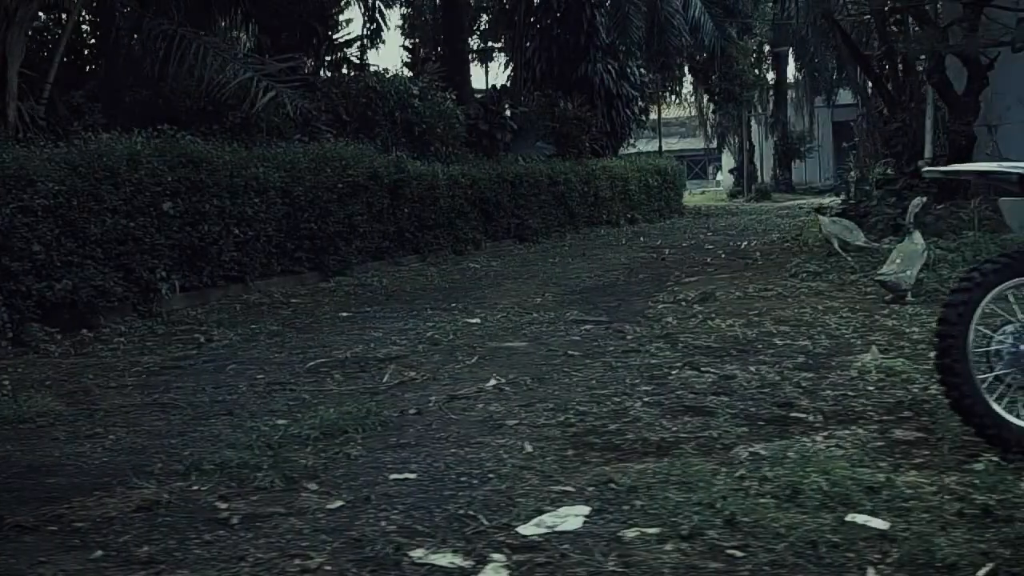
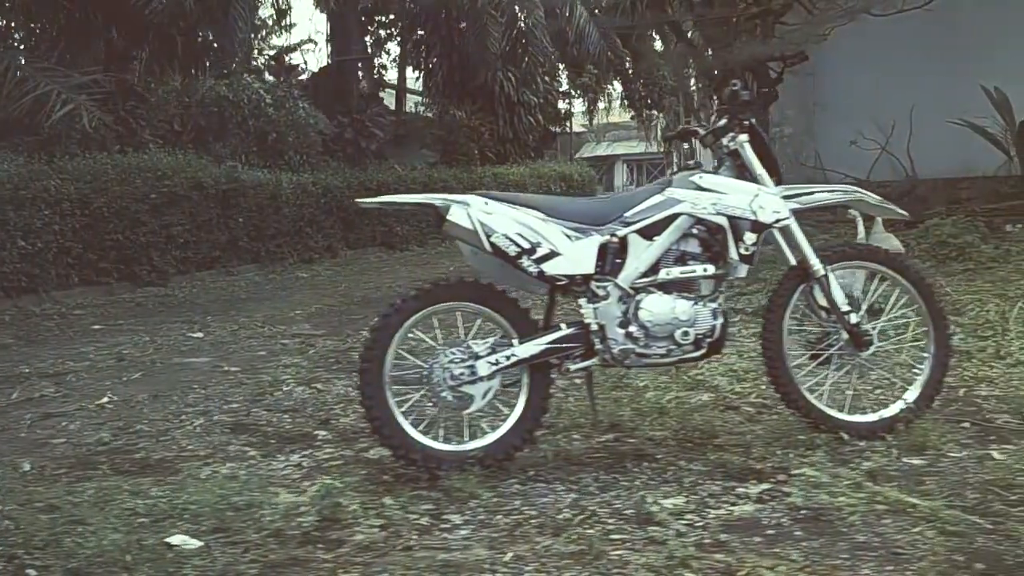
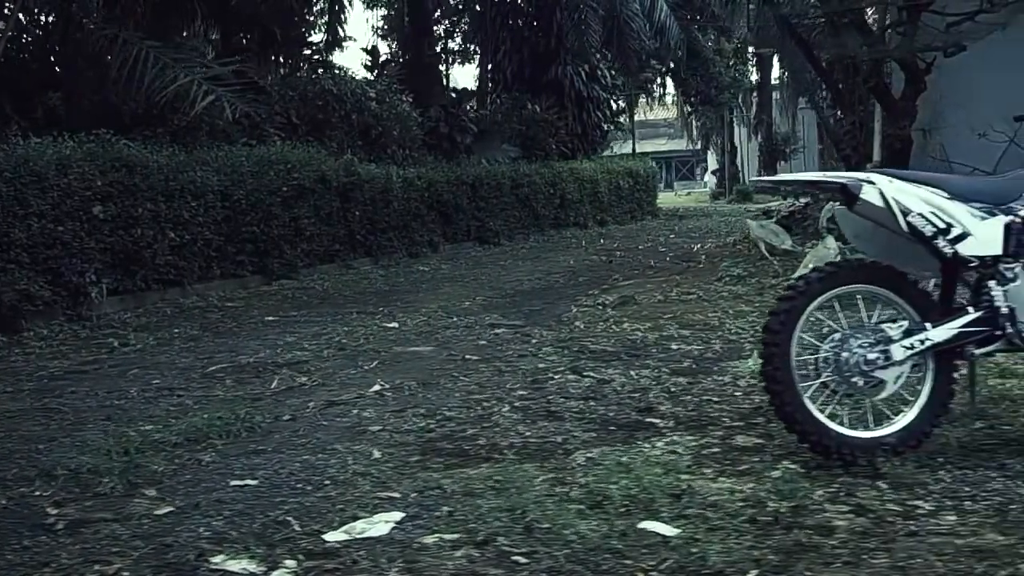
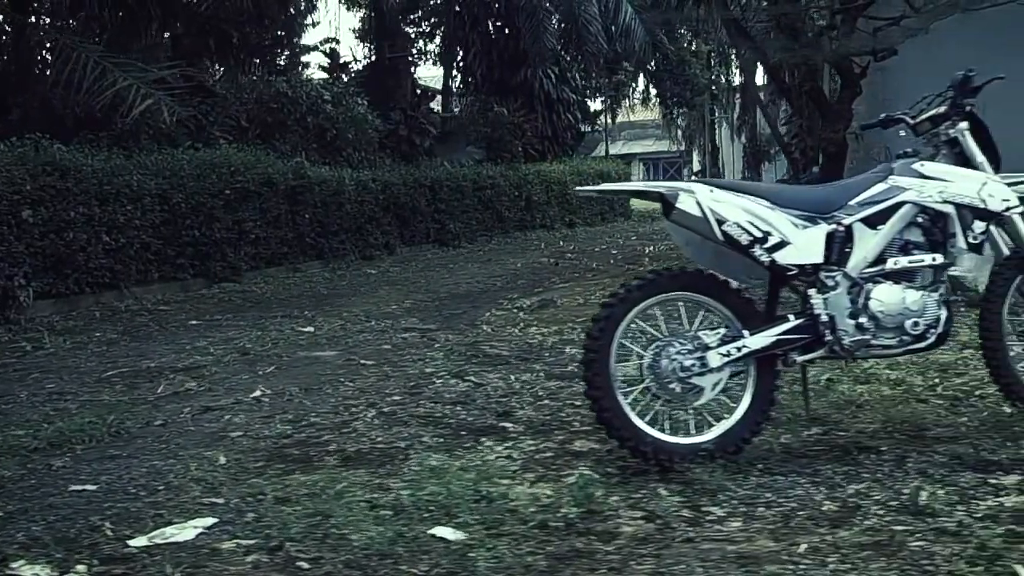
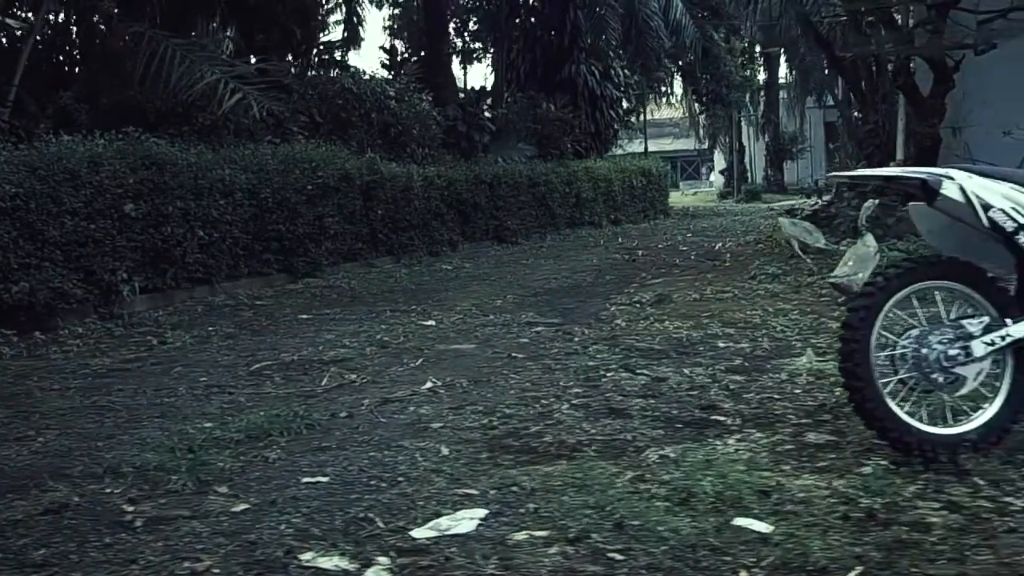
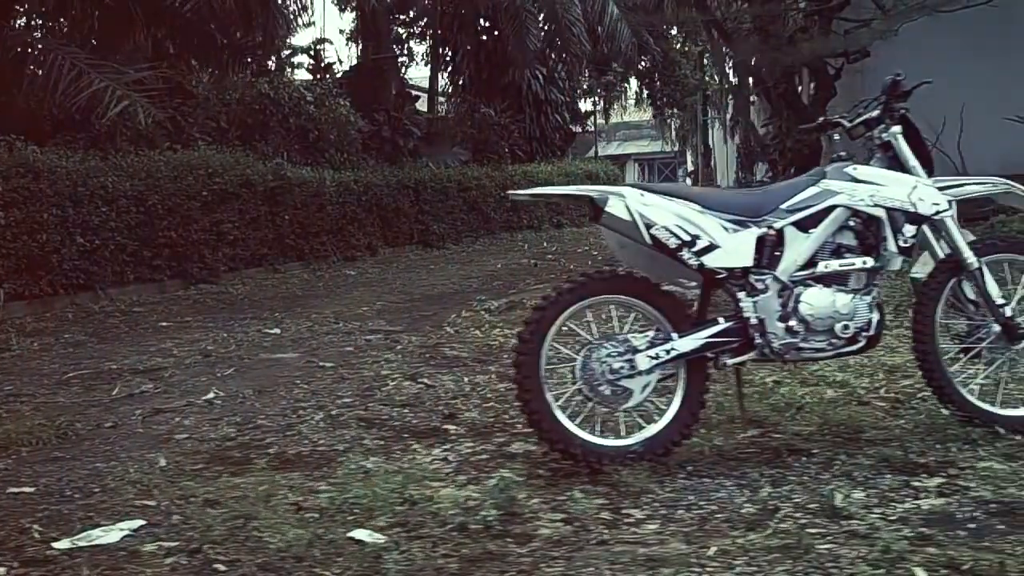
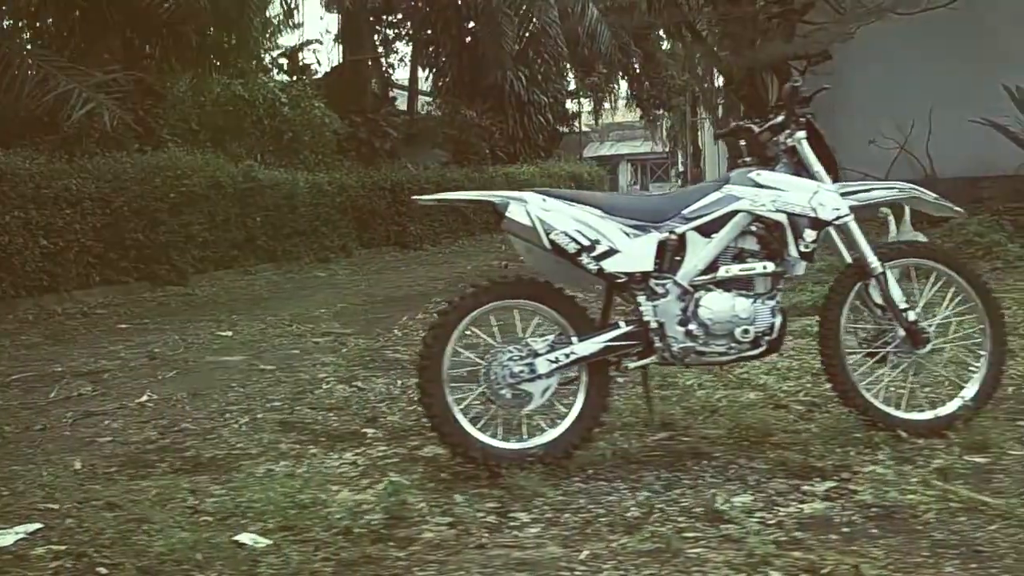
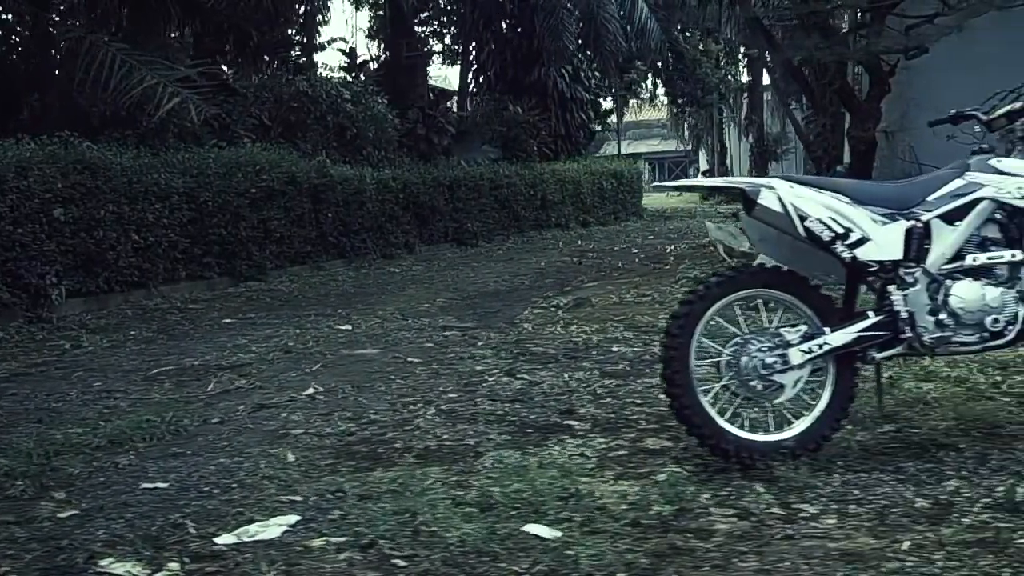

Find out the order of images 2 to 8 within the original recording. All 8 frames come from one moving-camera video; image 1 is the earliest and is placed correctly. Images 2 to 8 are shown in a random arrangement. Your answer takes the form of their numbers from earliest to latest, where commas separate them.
5, 3, 8, 4, 6, 7, 2
